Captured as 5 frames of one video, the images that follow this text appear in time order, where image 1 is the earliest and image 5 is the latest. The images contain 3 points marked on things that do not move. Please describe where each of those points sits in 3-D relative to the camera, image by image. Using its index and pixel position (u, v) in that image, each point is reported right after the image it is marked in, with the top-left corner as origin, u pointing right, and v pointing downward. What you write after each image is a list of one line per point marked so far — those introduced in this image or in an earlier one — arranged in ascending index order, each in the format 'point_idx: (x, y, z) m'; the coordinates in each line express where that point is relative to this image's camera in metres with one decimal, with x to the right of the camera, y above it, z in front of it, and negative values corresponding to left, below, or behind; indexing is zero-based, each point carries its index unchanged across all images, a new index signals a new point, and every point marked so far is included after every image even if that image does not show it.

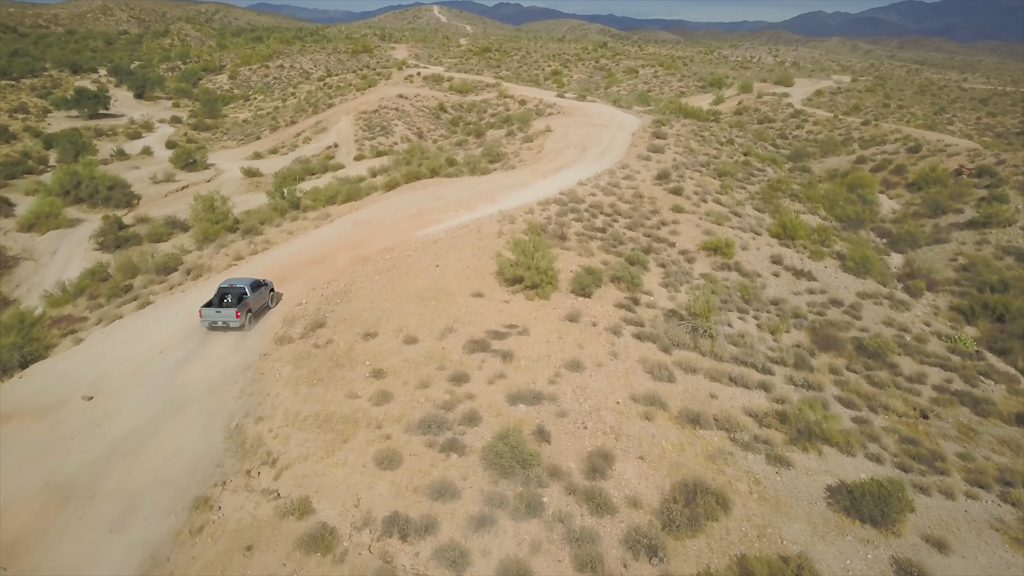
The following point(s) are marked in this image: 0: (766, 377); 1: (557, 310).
0: (+4.4, -1.5, +14.4) m
1: (+0.8, -0.4, +15.5) m
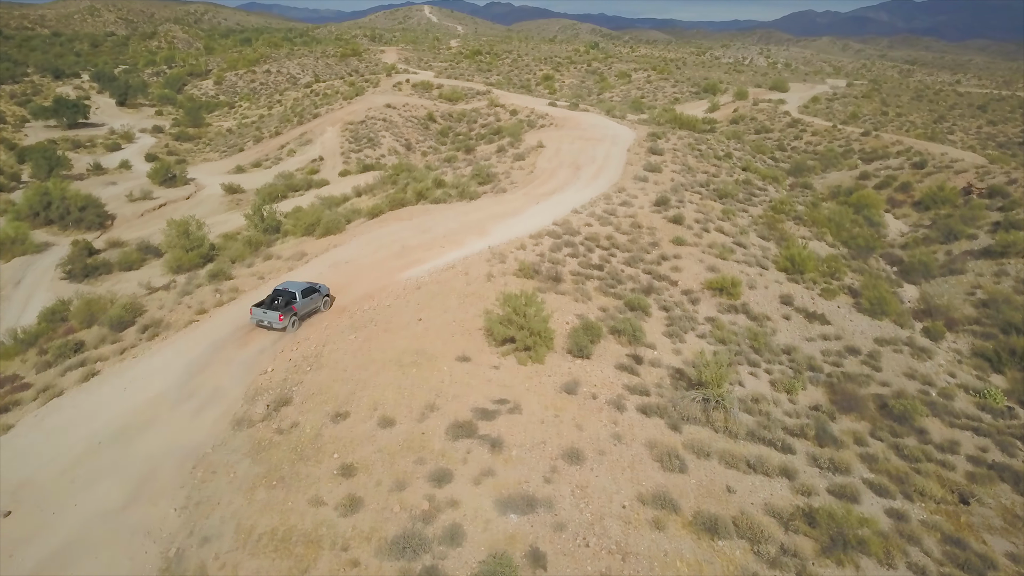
0: (+4.3, -2.6, +12.9) m
1: (+0.7, -1.5, +13.9) m
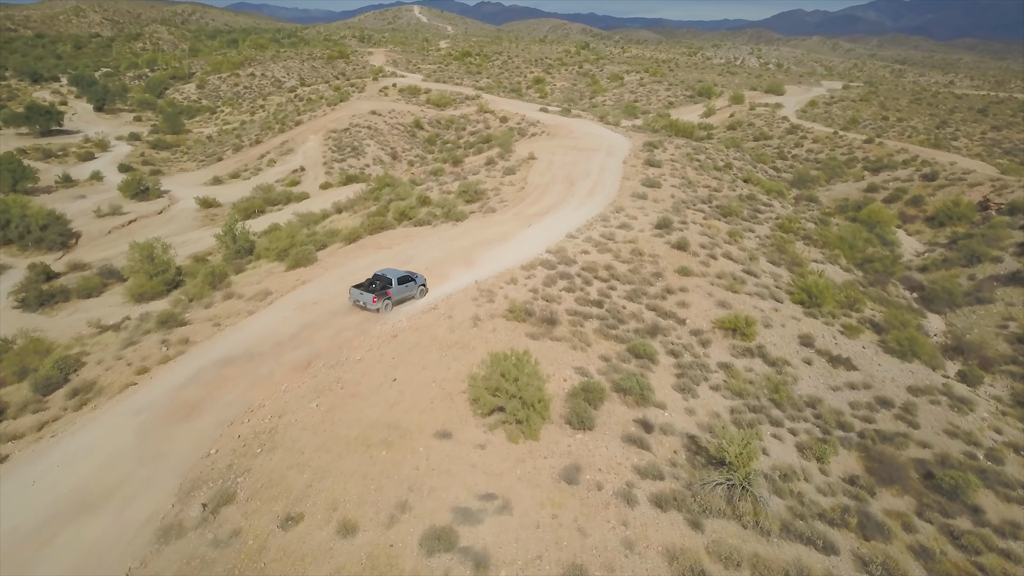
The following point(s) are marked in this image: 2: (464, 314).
0: (+4.1, -3.5, +10.7) m
1: (+0.5, -2.4, +11.7) m
2: (-1.0, -0.6, +17.2) m
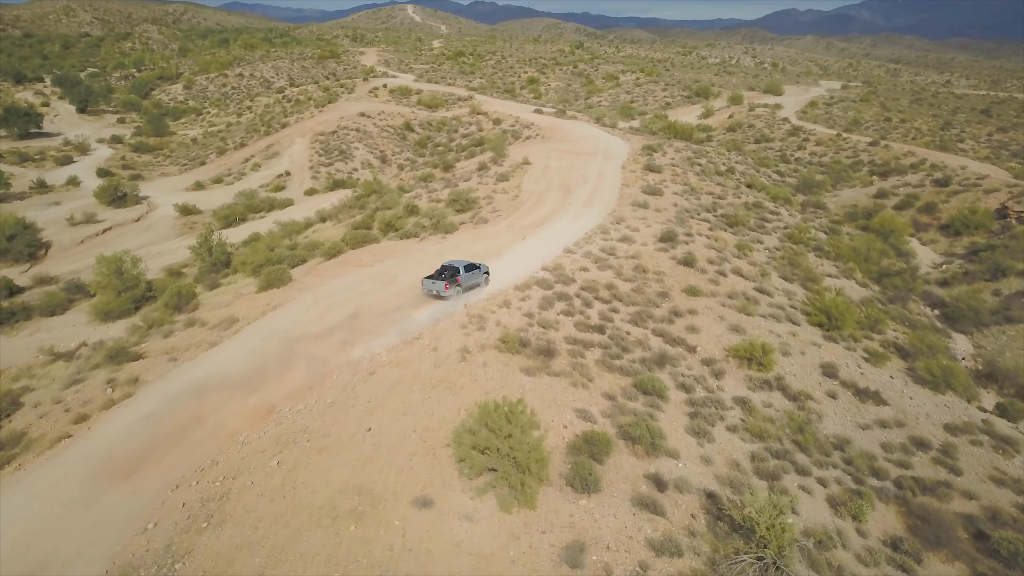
0: (+4.0, -4.0, +9.0) m
1: (+0.4, -2.9, +10.0) m
2: (-1.1, -1.1, +15.4) m
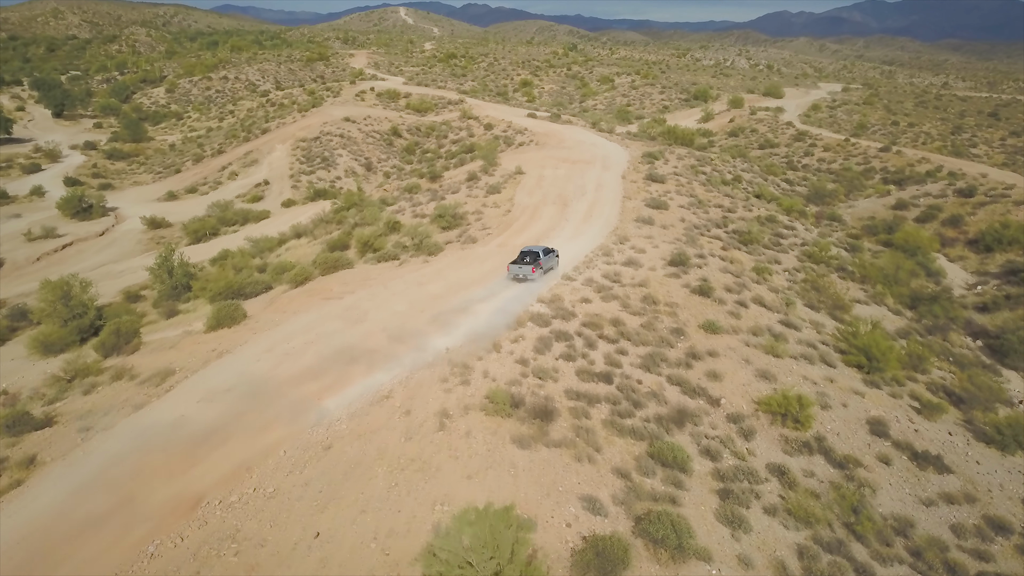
0: (+3.9, -4.8, +6.3) m
1: (+0.3, -3.7, +7.3) m
2: (-1.3, -1.8, +12.7) m
